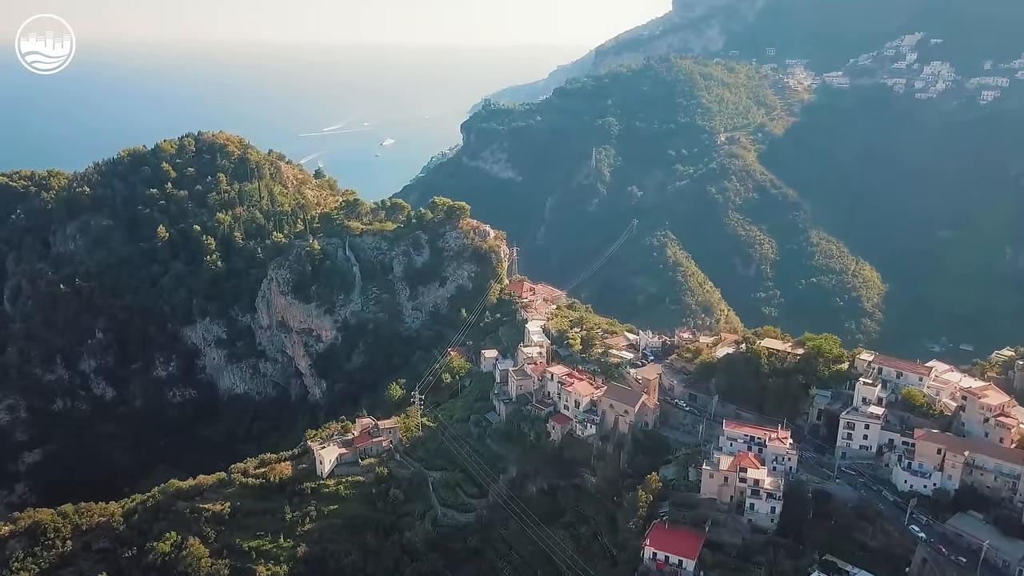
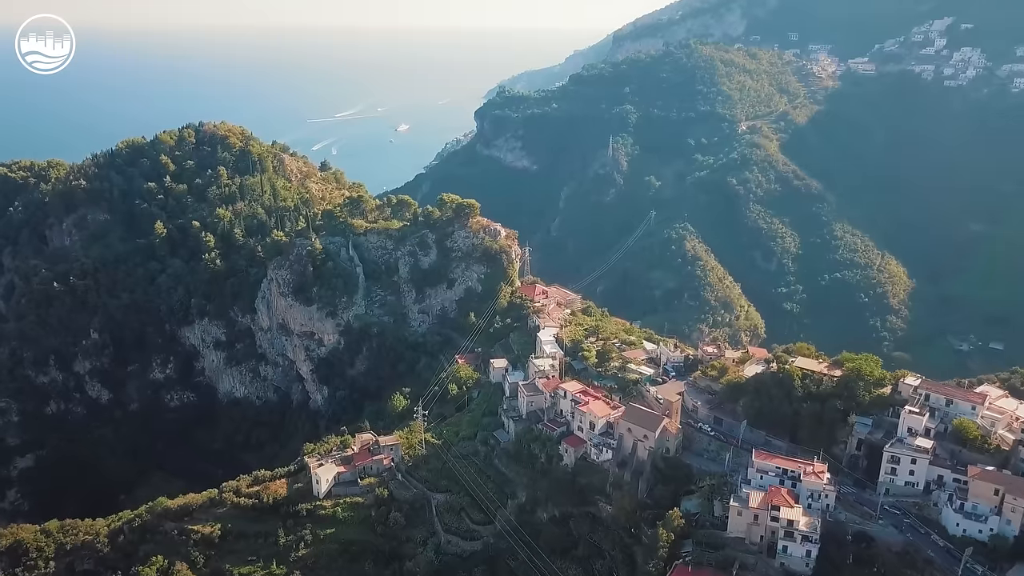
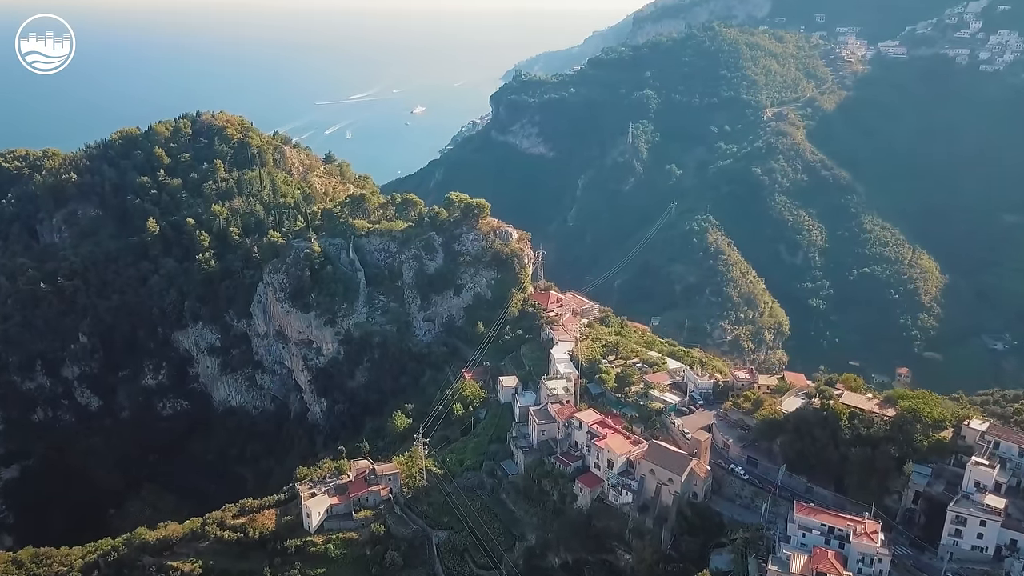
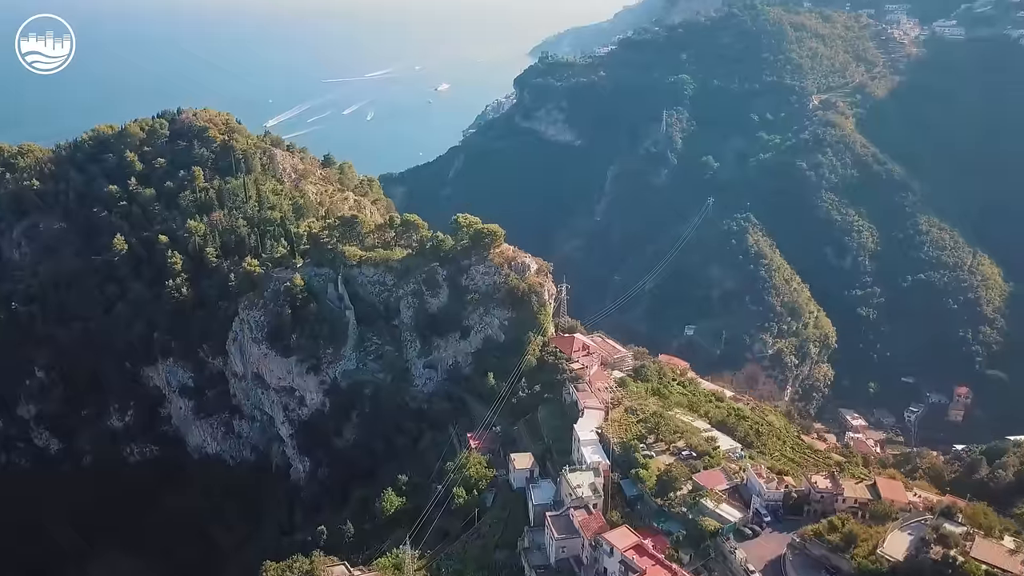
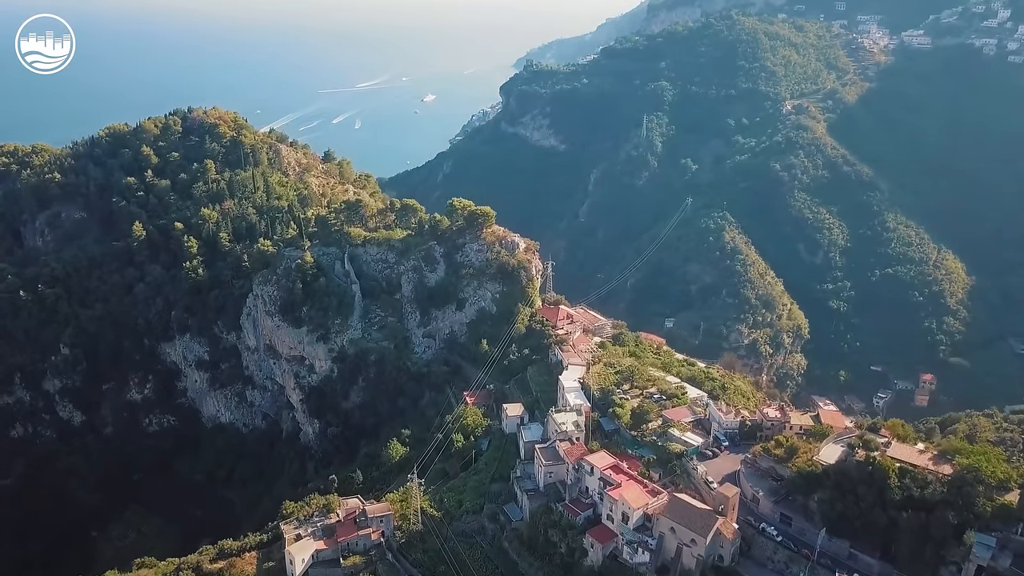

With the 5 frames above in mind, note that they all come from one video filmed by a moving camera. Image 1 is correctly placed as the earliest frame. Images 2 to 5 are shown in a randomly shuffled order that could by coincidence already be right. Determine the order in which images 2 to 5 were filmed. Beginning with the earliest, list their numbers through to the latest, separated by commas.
2, 3, 5, 4
